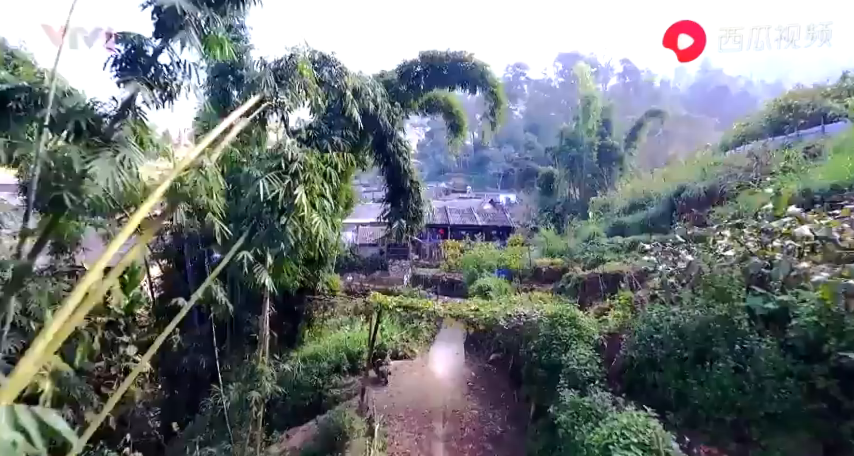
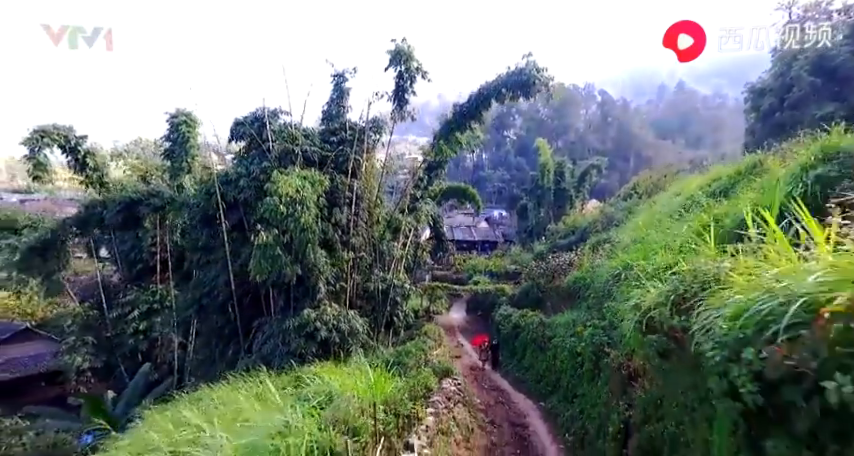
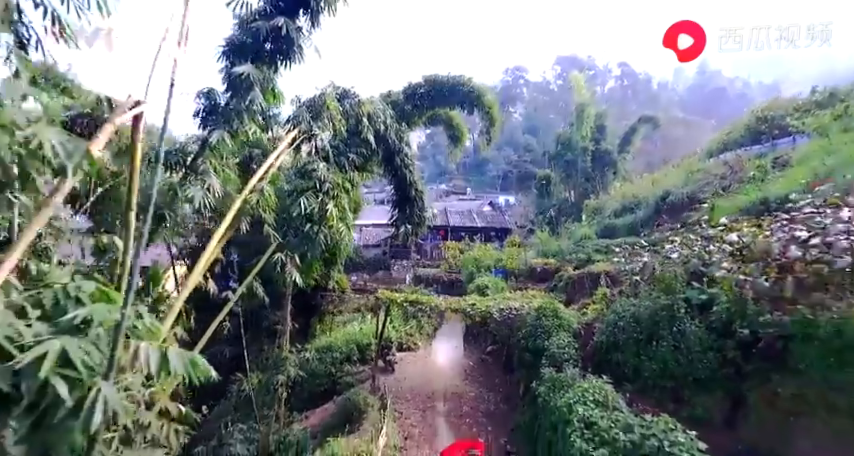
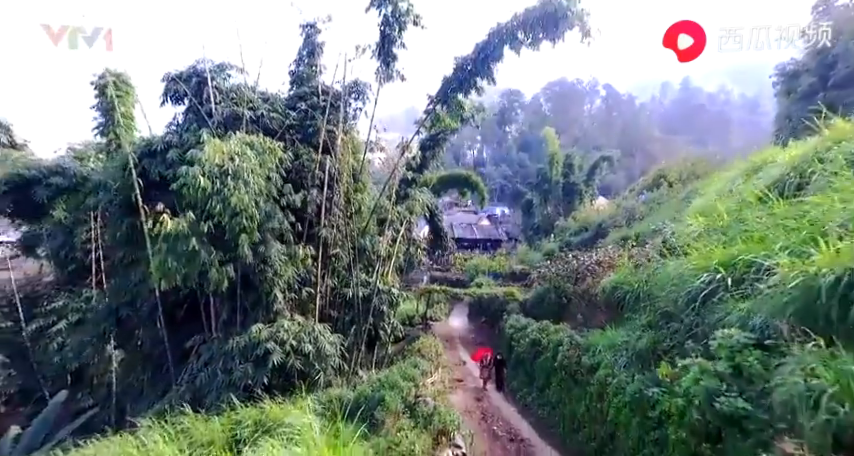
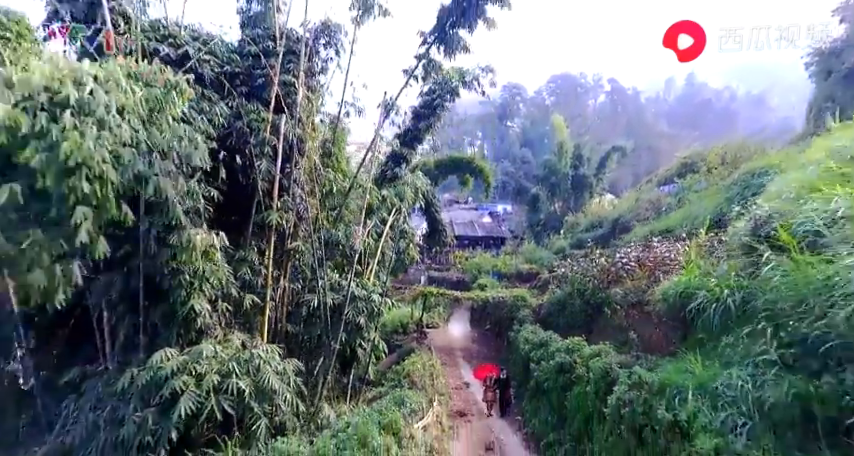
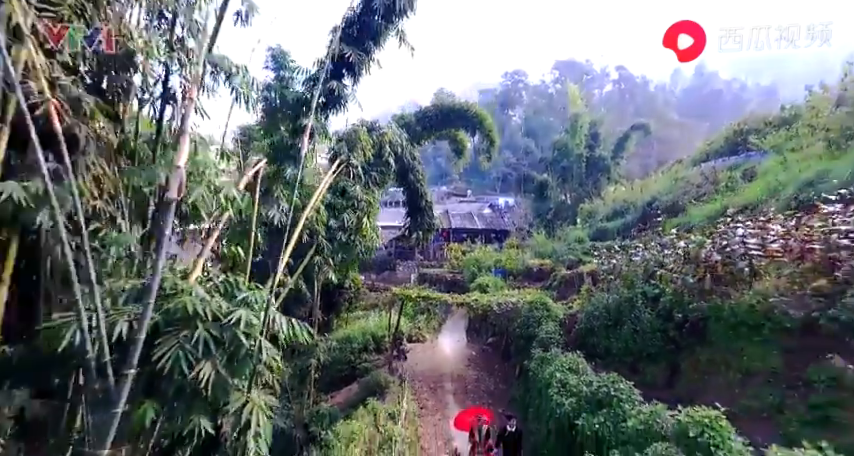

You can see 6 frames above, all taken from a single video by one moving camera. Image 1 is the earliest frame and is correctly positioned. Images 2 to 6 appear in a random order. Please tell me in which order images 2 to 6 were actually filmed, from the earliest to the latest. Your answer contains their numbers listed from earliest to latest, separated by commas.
3, 6, 5, 4, 2
